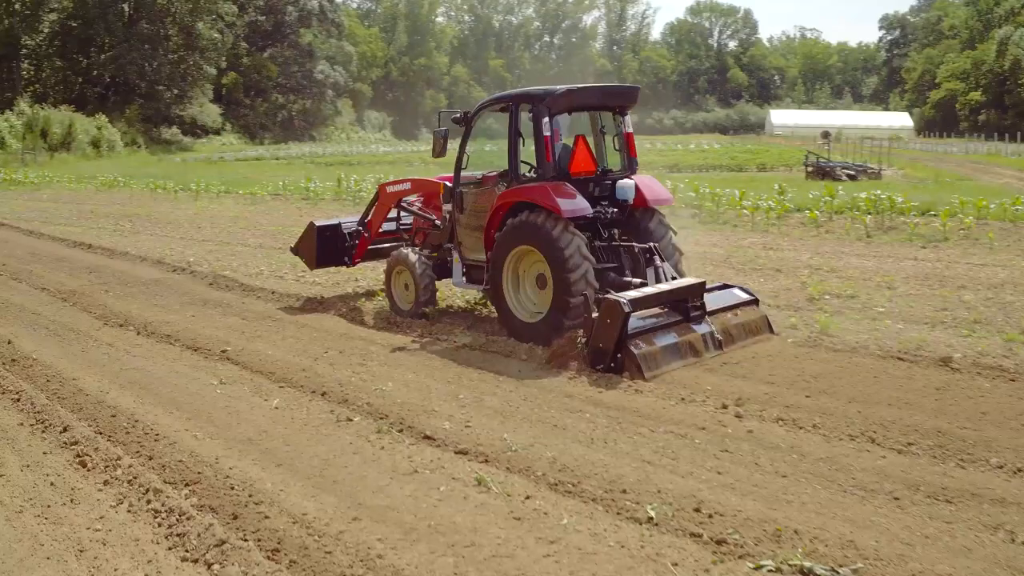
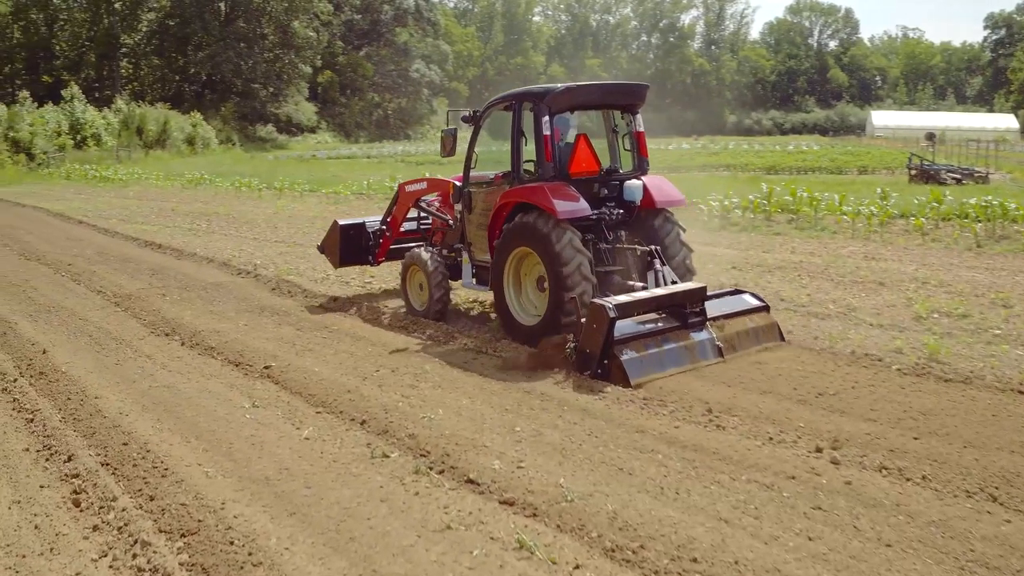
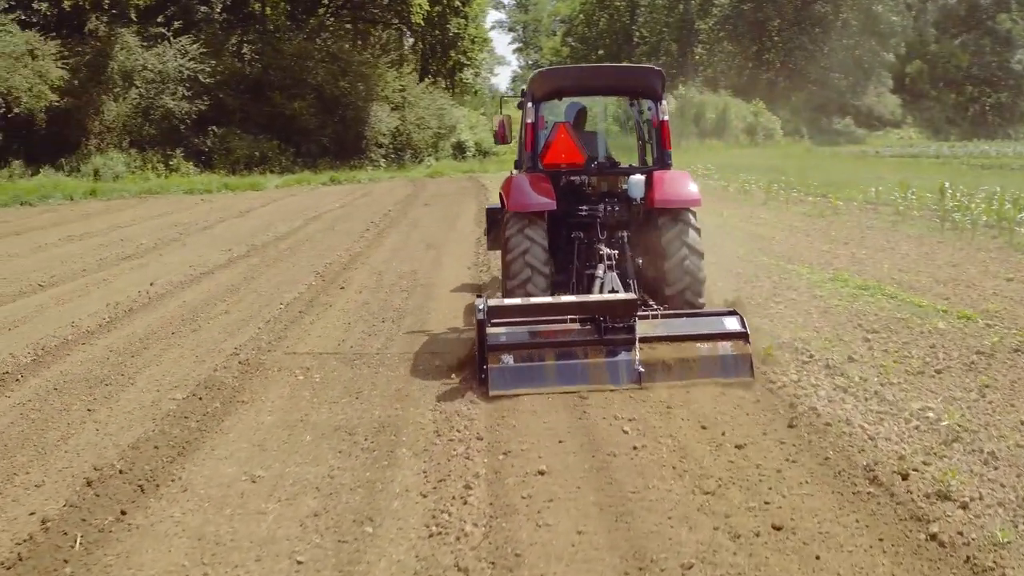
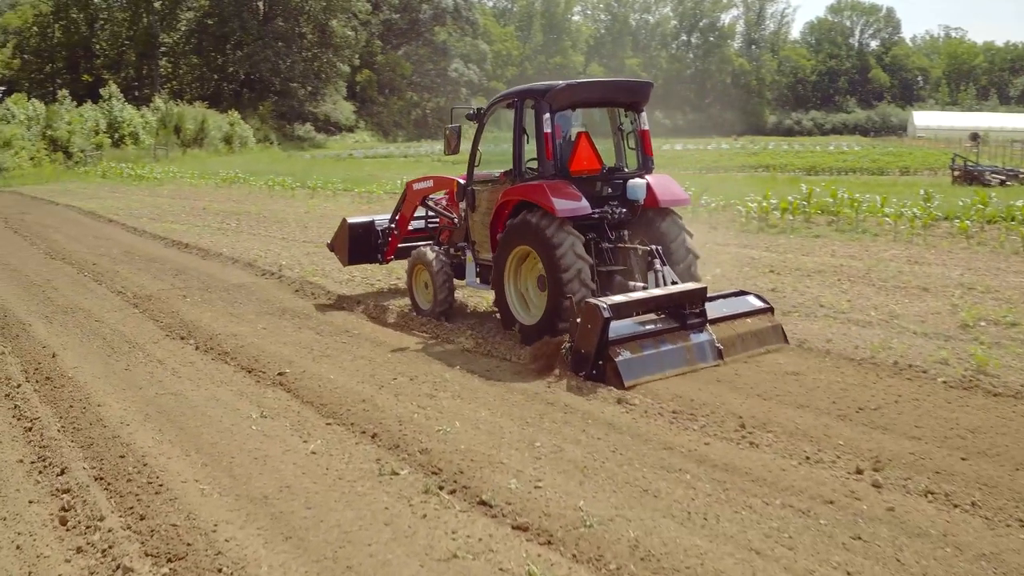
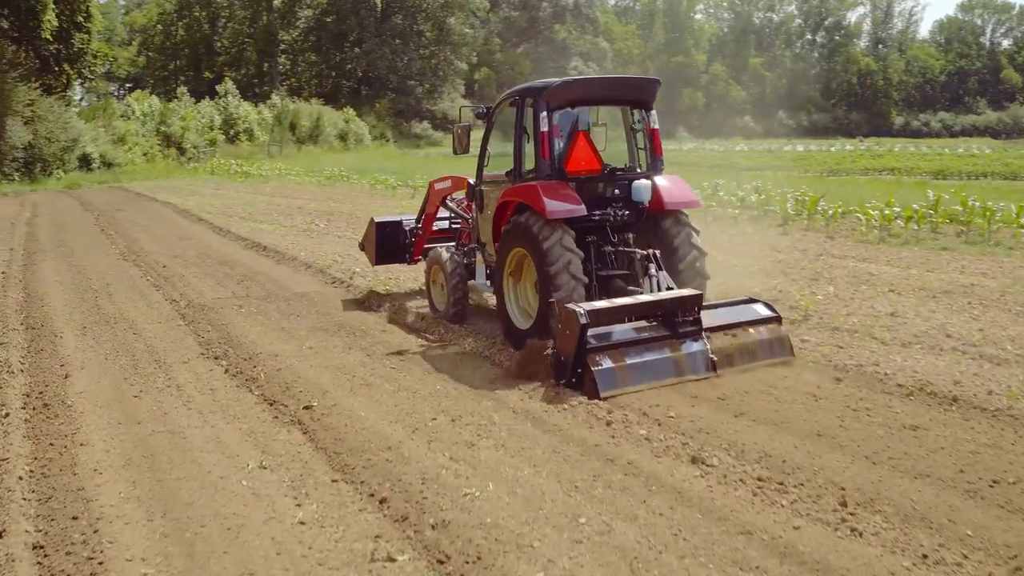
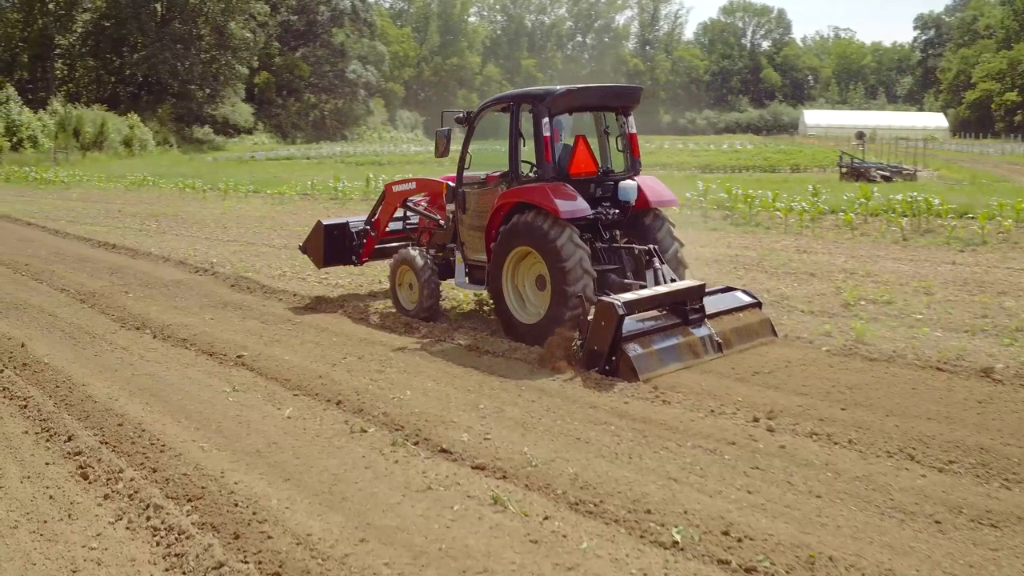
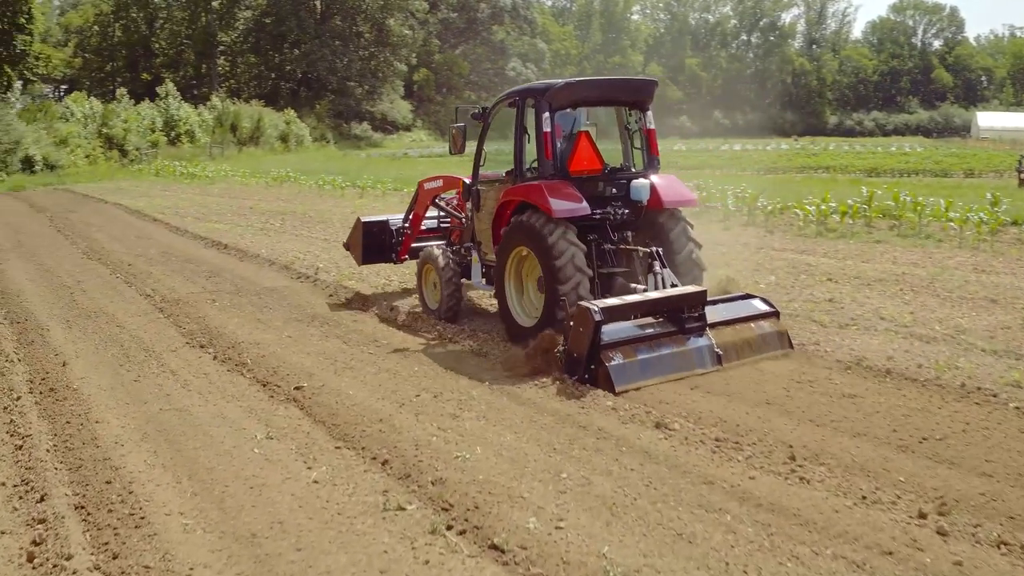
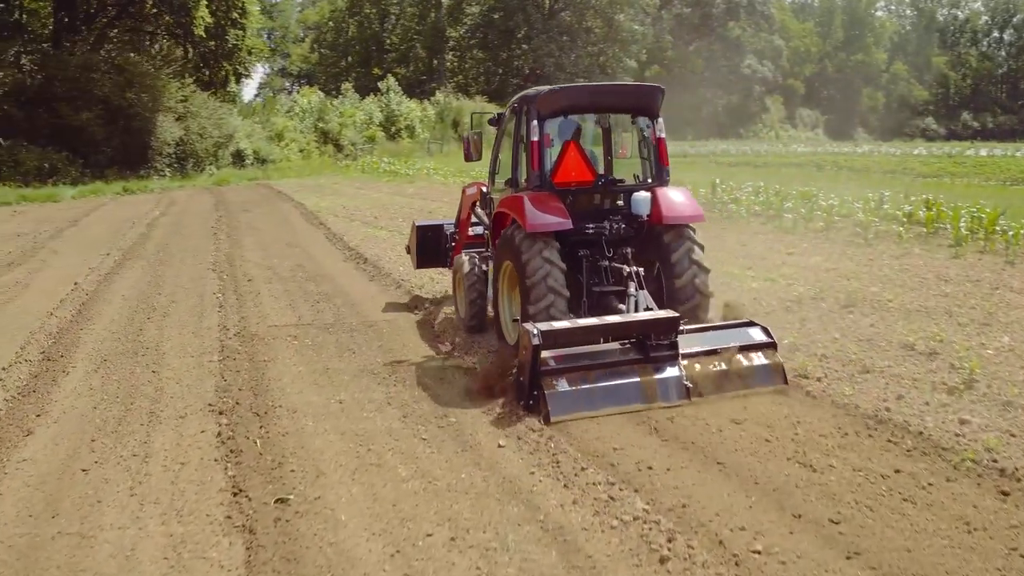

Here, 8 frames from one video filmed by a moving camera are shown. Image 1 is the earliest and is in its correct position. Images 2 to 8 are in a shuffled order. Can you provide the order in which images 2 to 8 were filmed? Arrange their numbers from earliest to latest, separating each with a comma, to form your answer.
6, 2, 4, 7, 5, 8, 3
